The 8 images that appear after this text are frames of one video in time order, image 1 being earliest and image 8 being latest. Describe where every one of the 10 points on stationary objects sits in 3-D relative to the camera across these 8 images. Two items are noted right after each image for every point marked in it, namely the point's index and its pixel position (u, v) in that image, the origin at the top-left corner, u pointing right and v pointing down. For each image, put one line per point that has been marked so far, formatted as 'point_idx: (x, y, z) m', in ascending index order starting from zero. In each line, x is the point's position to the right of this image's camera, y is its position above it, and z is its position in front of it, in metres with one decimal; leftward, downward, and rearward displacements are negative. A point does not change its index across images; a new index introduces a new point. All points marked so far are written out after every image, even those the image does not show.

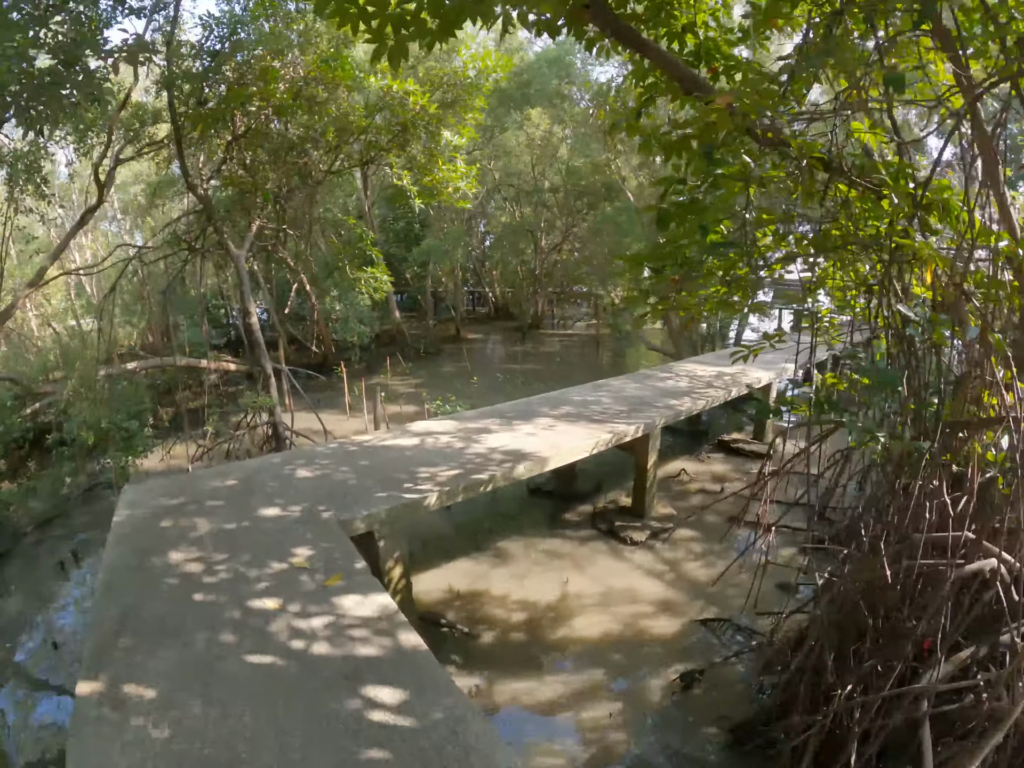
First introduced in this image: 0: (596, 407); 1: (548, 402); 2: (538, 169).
0: (+0.6, -0.2, +5.6) m
1: (+0.2, -0.1, +5.7) m
2: (+0.5, +4.2, +14.4) m
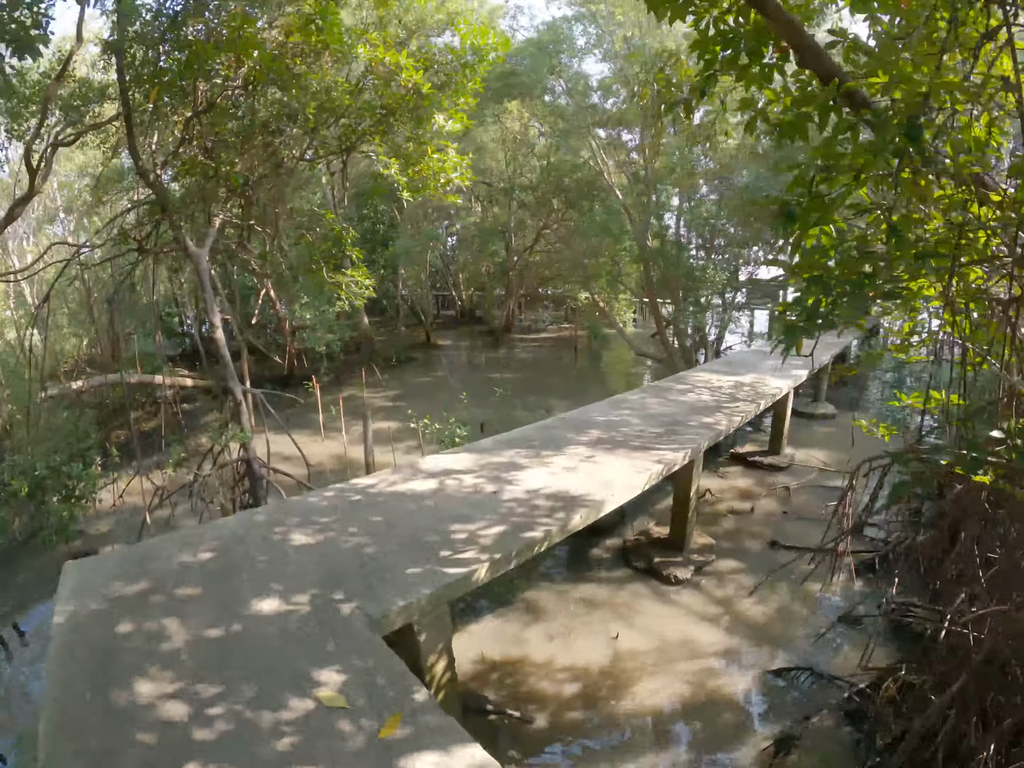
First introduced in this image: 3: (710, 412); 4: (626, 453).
0: (+0.8, -0.3, +4.9) m
1: (+0.4, -0.3, +4.9) m
2: (0.0, +4.1, +13.6) m
3: (+1.5, -0.2, +5.6) m
4: (+0.7, -0.4, +4.4) m
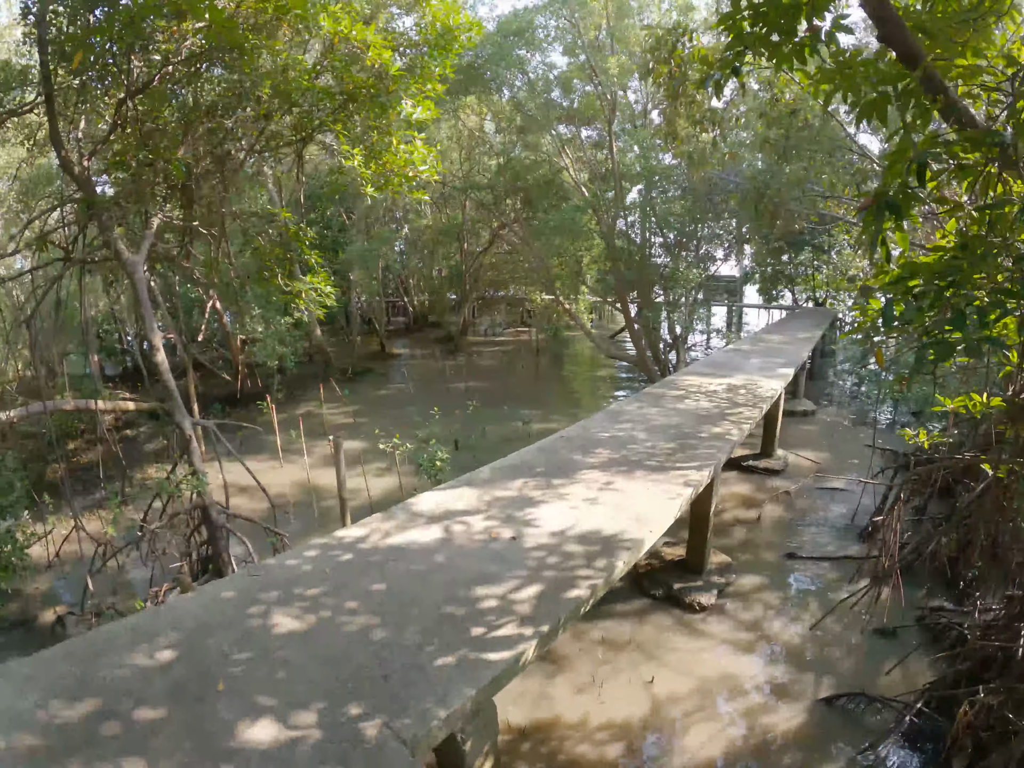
0: (+0.7, -0.4, +4.4) m
1: (+0.4, -0.4, +4.4) m
2: (-0.8, +3.9, +13.1) m
3: (+1.4, -0.2, +5.2) m
4: (+0.7, -0.5, +3.9) m
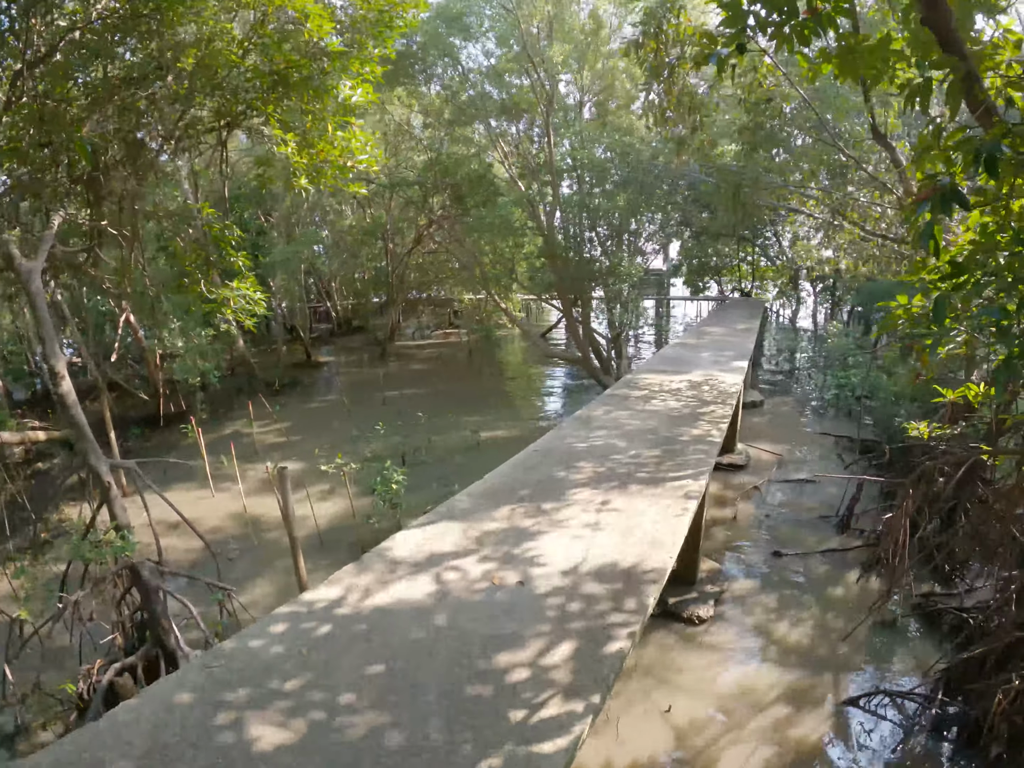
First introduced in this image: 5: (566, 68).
0: (+0.6, -0.4, +4.1) m
1: (+0.2, -0.4, +4.0) m
2: (-2.0, +3.8, +12.5) m
3: (+1.2, -0.2, +4.9) m
4: (+0.6, -0.5, +3.6) m
5: (+0.7, +4.4, +10.2) m
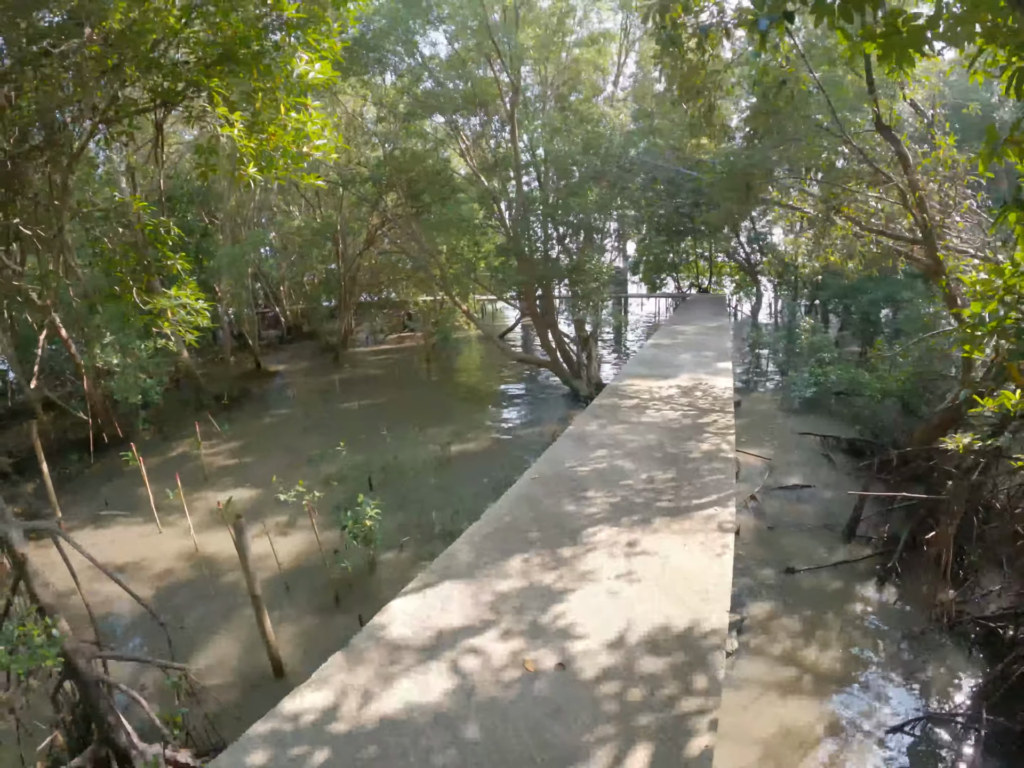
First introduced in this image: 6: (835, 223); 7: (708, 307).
0: (+0.6, -0.5, +3.6) m
1: (+0.2, -0.5, +3.5) m
2: (-2.7, +3.7, +11.9) m
3: (+1.1, -0.3, +4.5) m
4: (+0.7, -0.6, +3.1) m
5: (+0.2, +4.3, +9.7) m
6: (+2.8, +1.3, +6.2) m
7: (+3.3, +1.3, +12.3) m
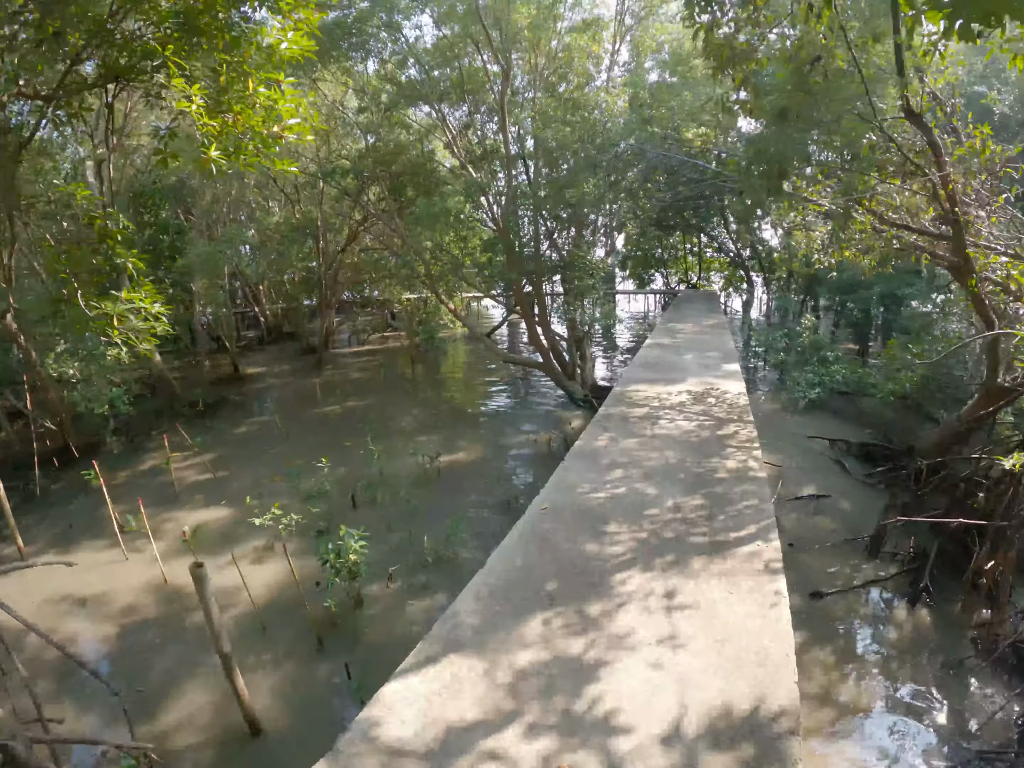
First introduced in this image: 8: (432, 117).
0: (+0.6, -0.5, +3.1) m
1: (+0.2, -0.6, +3.1) m
2: (-2.9, +3.6, +11.3) m
3: (+1.1, -0.3, +4.0) m
4: (+0.7, -0.6, +2.6) m
5: (+0.1, +4.2, +9.2) m
6: (+2.7, +1.3, +5.8) m
7: (+3.1, +1.3, +11.9) m
8: (-1.1, +3.6, +9.7) m
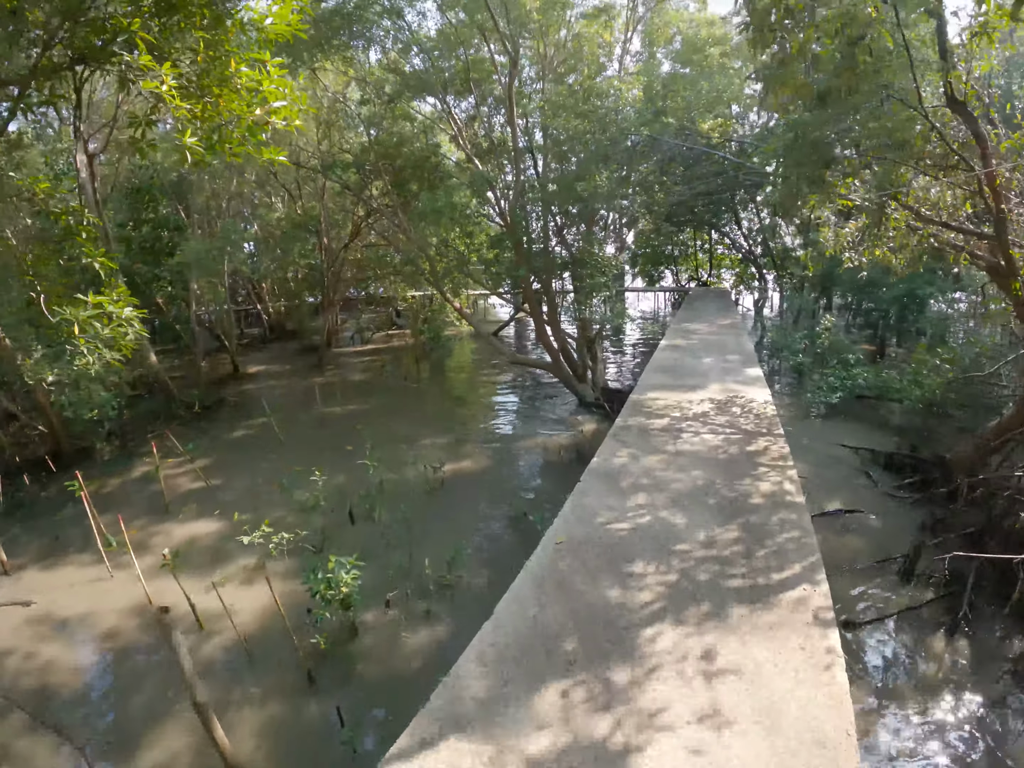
0: (+0.6, -0.6, +2.8) m
1: (+0.3, -0.6, +2.7) m
2: (-2.8, +3.6, +10.9) m
3: (+1.2, -0.4, +3.6) m
4: (+0.7, -0.7, +2.3) m
5: (+0.2, +4.2, +8.8) m
6: (+2.8, +1.3, +5.4) m
7: (+3.2, +1.3, +11.5) m
8: (-1.0, +3.5, +9.3) m
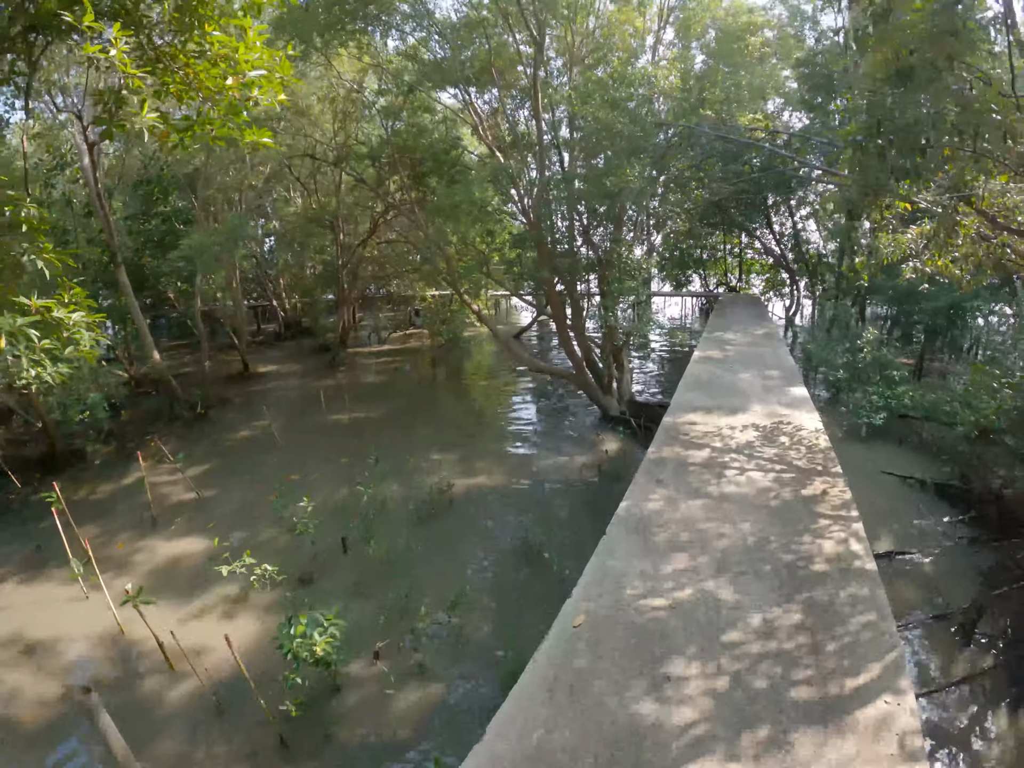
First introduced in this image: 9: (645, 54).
0: (+0.7, -0.7, +2.2) m
1: (+0.3, -0.7, +2.1) m
2: (-2.4, +3.5, +10.5) m
3: (+1.2, -0.5, +3.1) m
4: (+0.7, -0.8, +1.7) m
5: (+0.5, +4.1, +8.2) m
6: (+2.9, +1.1, +4.7) m
7: (+3.6, +1.1, +10.8) m
8: (-0.7, +3.4, +8.8) m
9: (+1.7, +4.2, +9.3) m
